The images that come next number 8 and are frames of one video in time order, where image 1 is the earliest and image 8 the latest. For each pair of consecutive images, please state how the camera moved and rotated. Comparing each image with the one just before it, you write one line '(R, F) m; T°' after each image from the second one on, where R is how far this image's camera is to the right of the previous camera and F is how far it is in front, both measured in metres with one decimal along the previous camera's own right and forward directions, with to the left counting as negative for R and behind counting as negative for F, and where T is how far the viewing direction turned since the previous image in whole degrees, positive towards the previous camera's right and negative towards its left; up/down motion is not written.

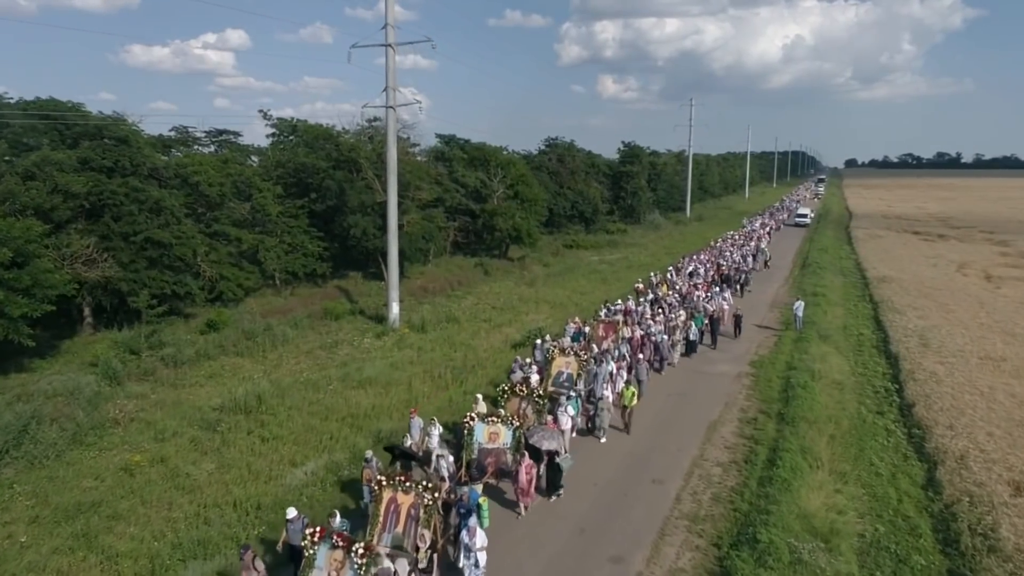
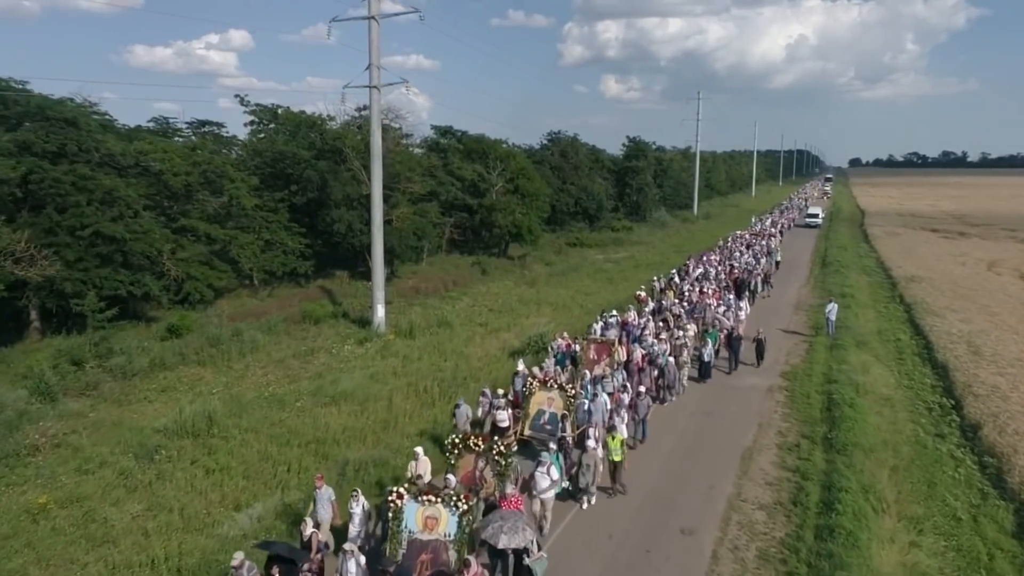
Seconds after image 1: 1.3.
(+0.2, +3.2) m; 0°
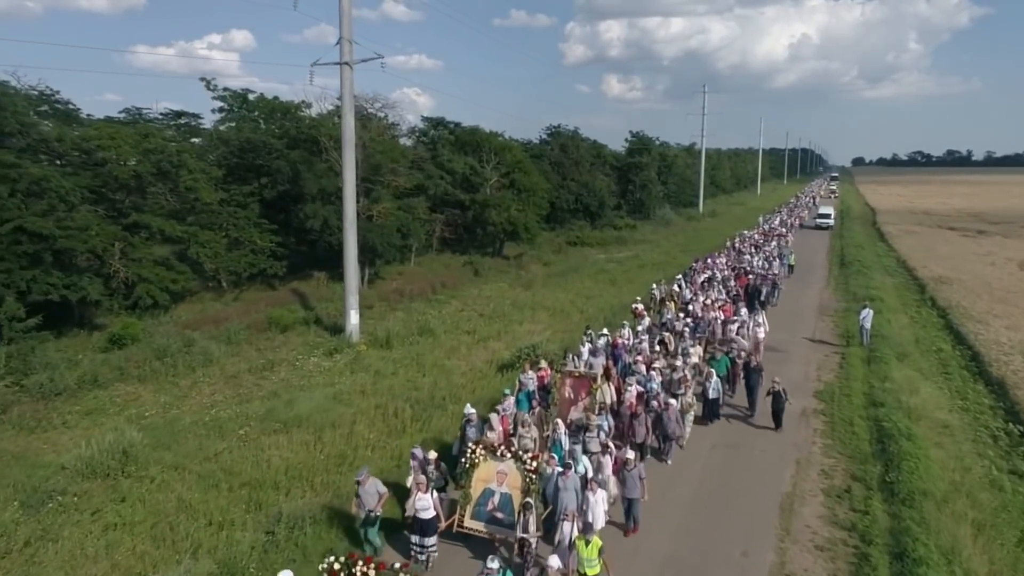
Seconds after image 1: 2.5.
(+0.4, +3.3) m; 0°
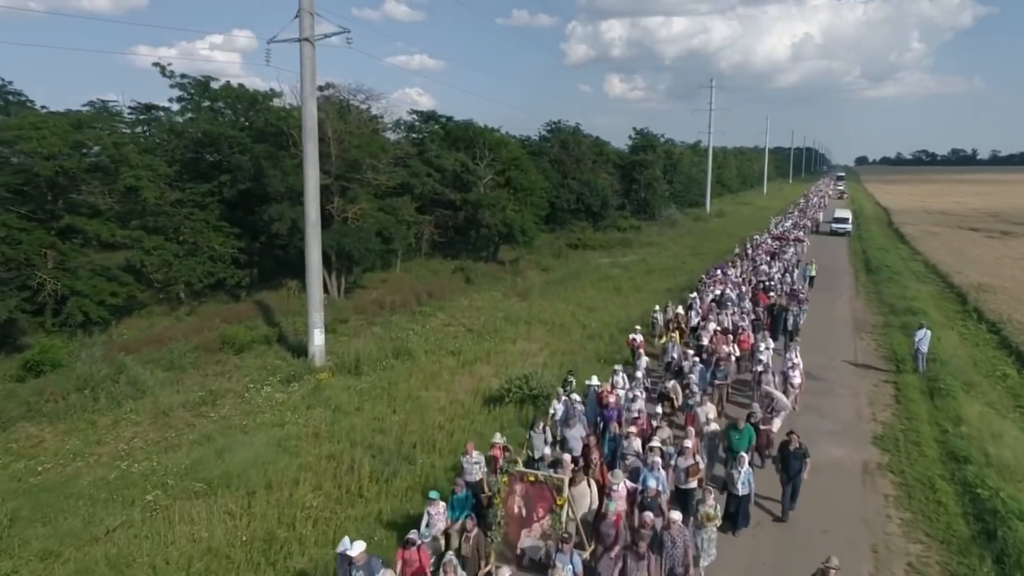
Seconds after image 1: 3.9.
(+0.3, +3.7) m; 0°
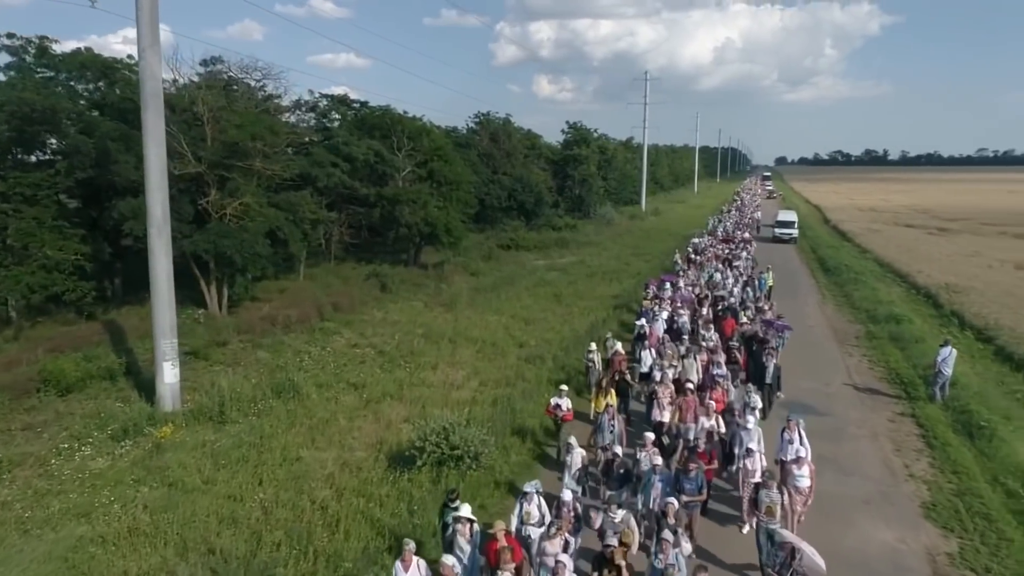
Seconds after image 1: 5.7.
(+0.4, +4.9) m; +5°
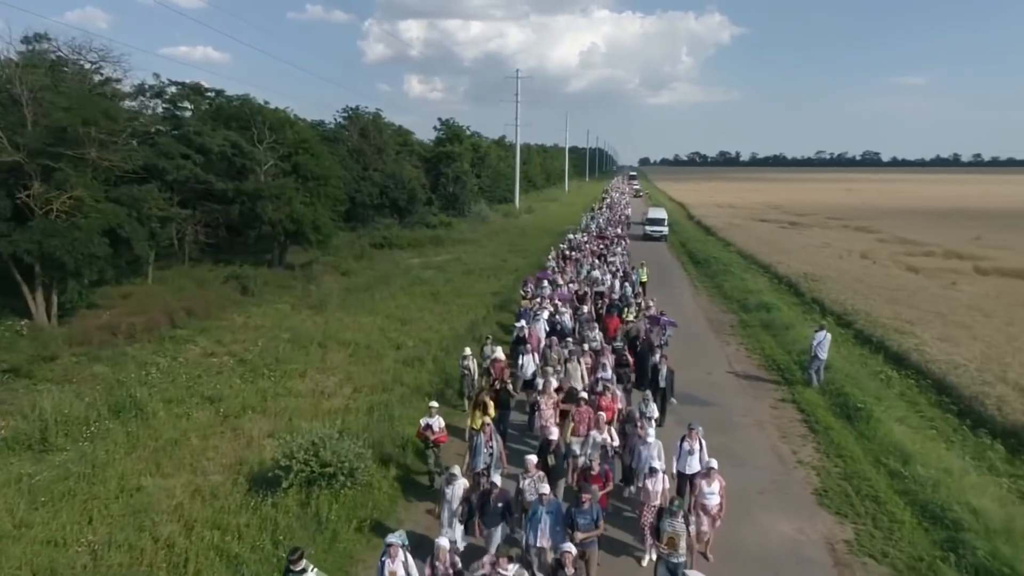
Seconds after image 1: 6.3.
(0.0, +1.1) m; +10°
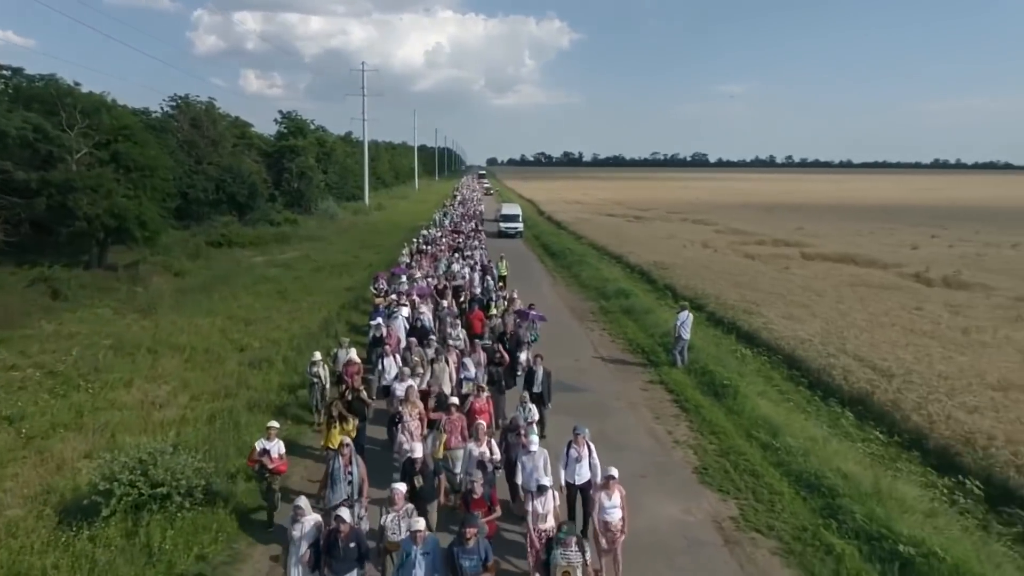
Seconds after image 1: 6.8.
(-0.2, +1.0) m; +12°
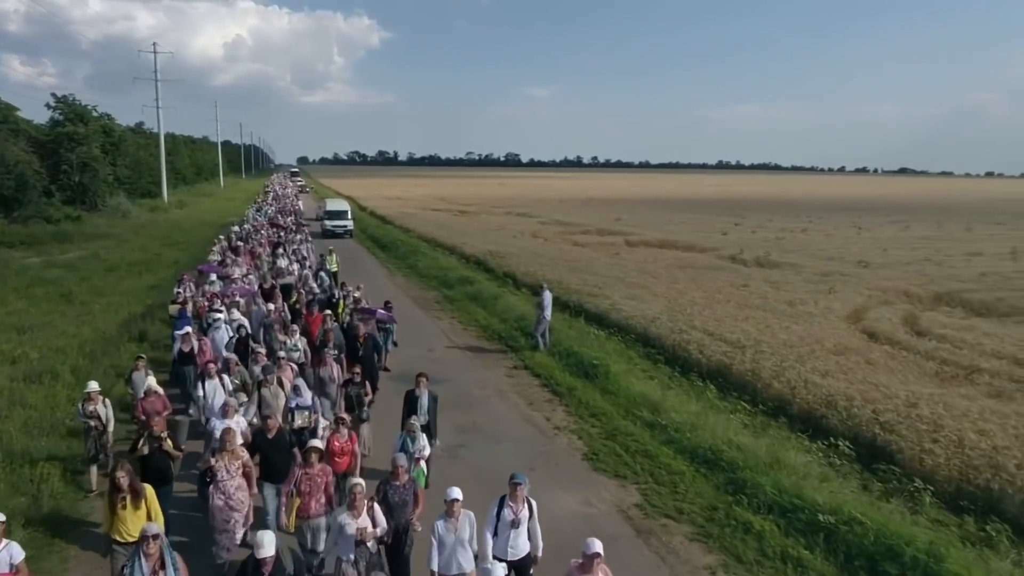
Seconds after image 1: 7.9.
(-0.6, +1.6) m; +14°
